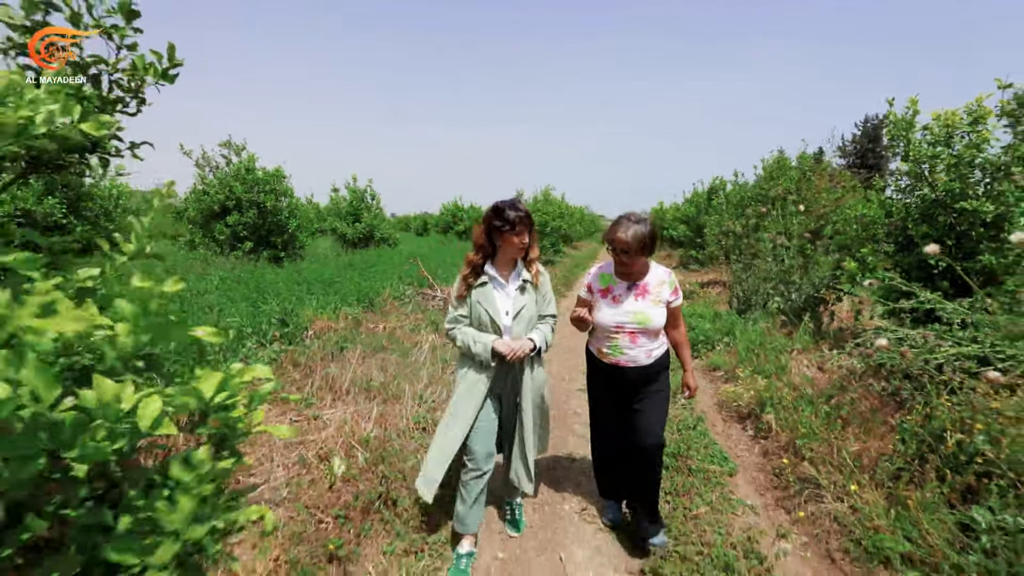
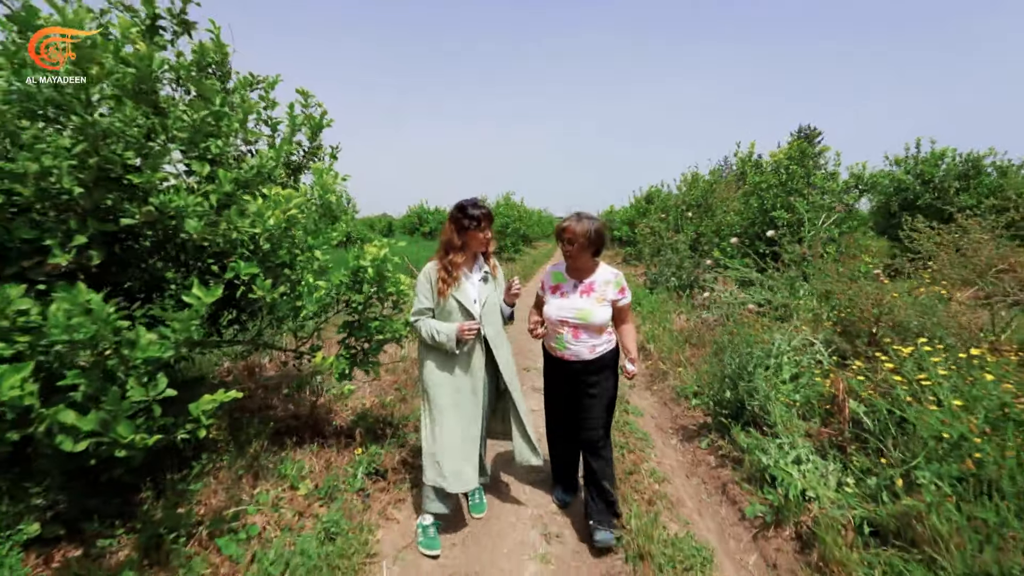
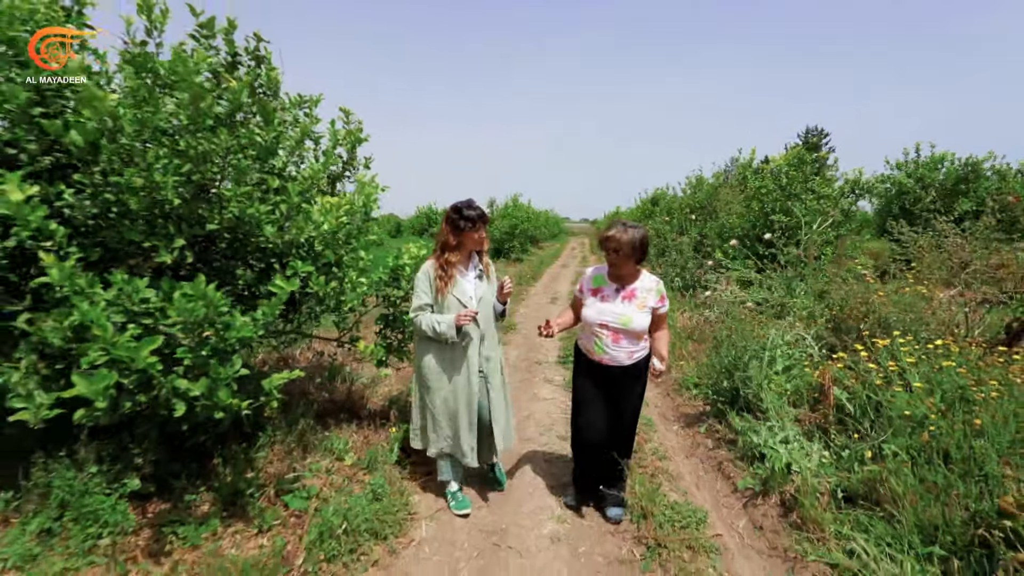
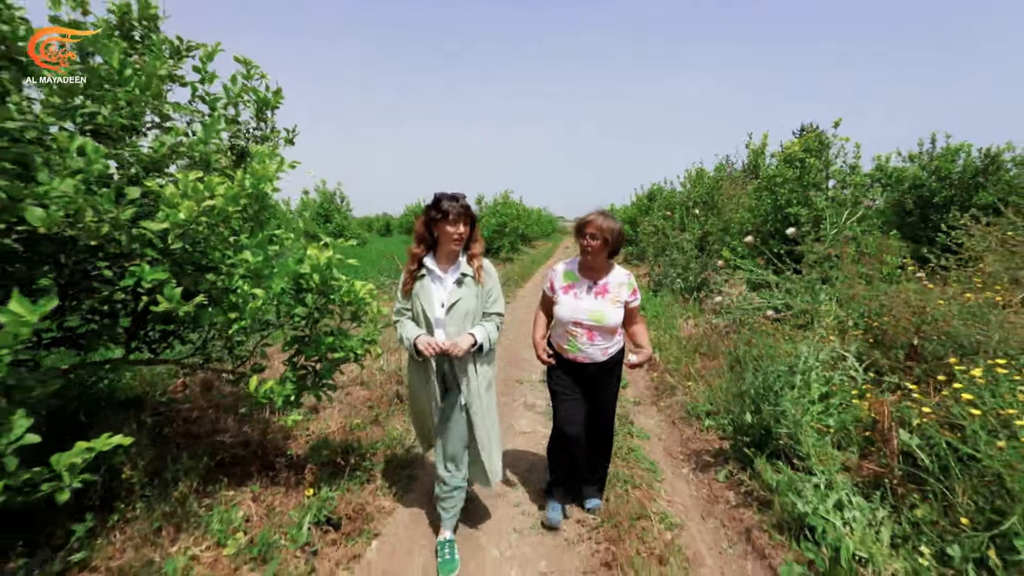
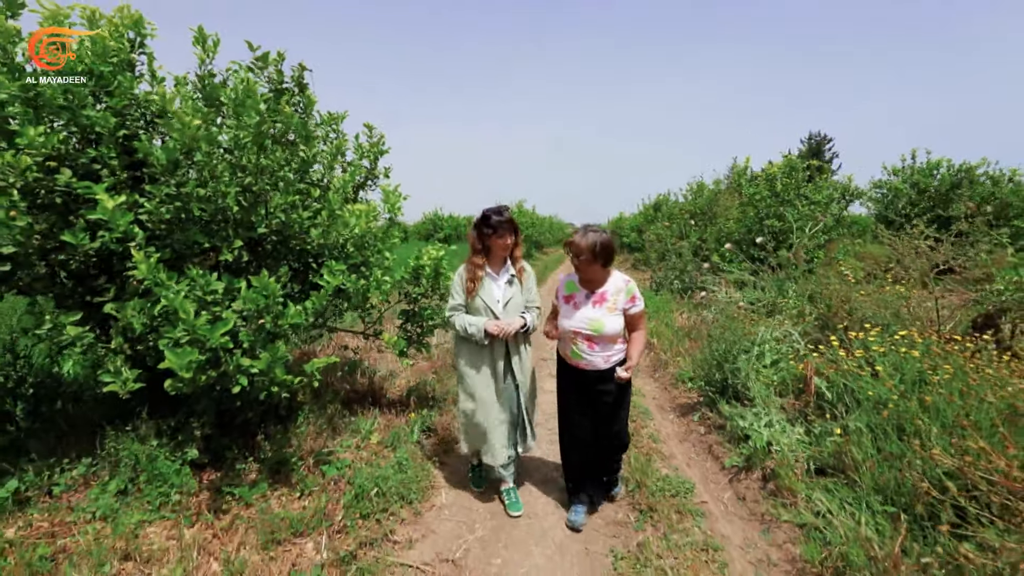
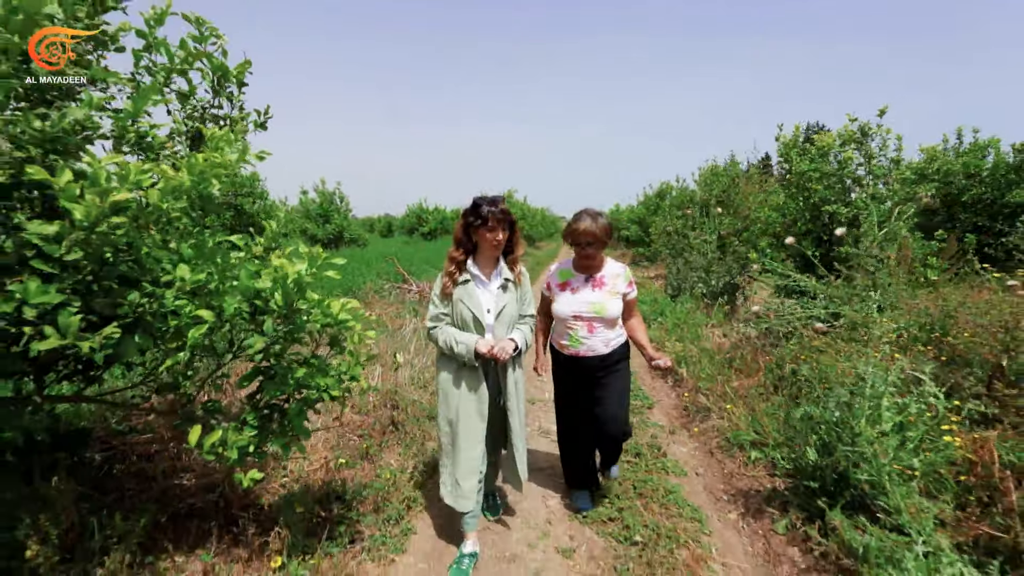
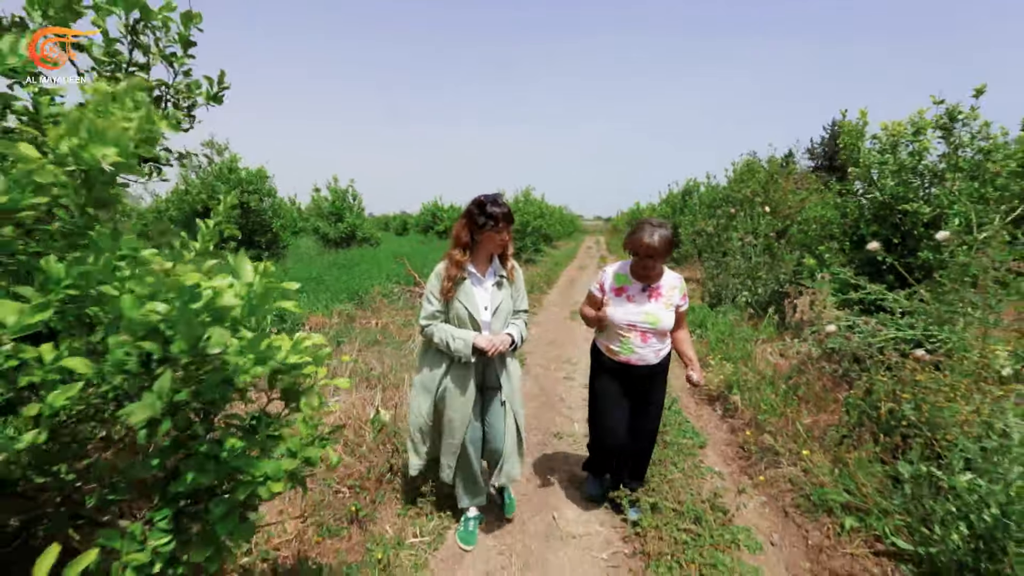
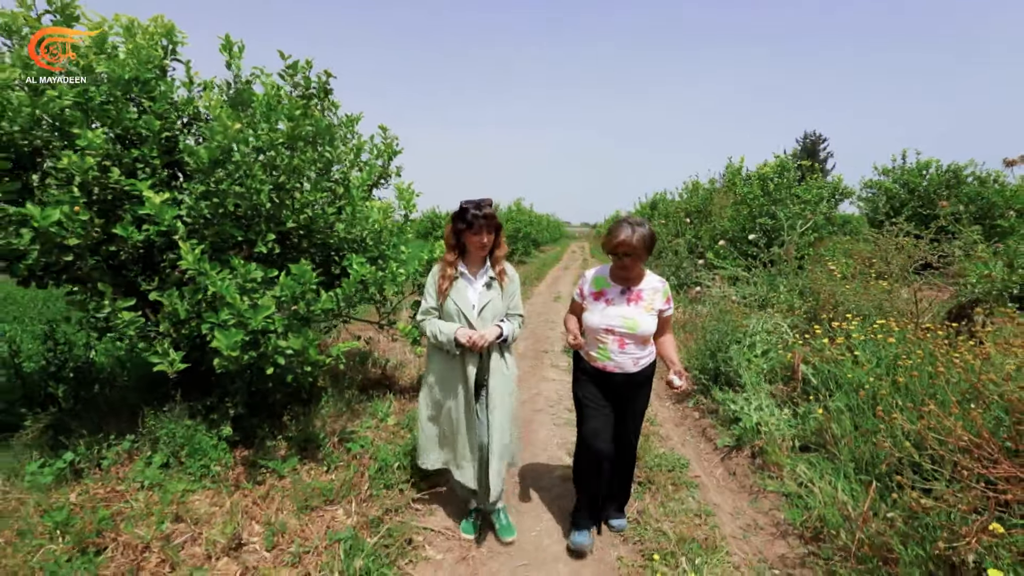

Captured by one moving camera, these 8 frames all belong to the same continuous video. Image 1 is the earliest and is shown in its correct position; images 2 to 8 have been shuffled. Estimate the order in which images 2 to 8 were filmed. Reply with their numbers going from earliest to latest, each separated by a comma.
7, 6, 4, 2, 3, 5, 8
